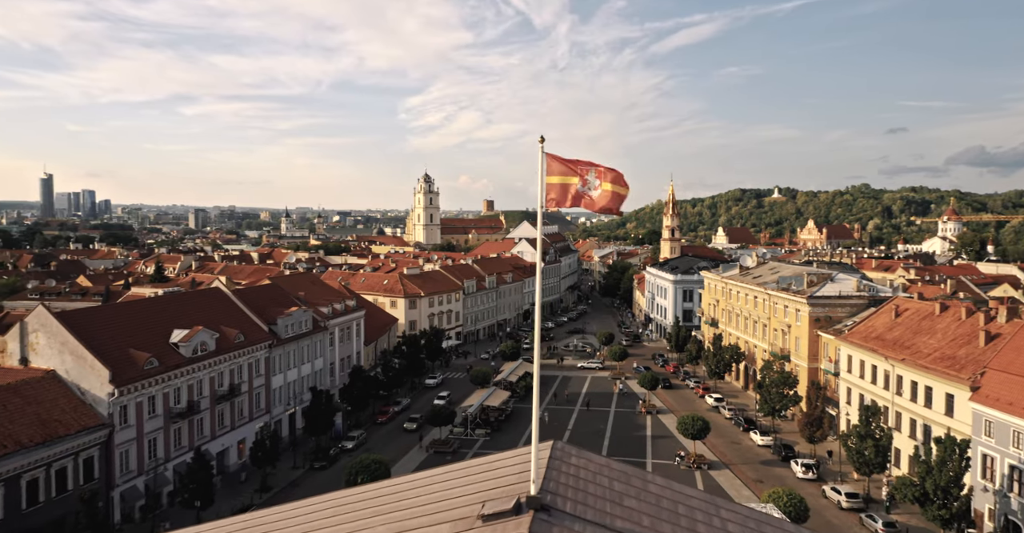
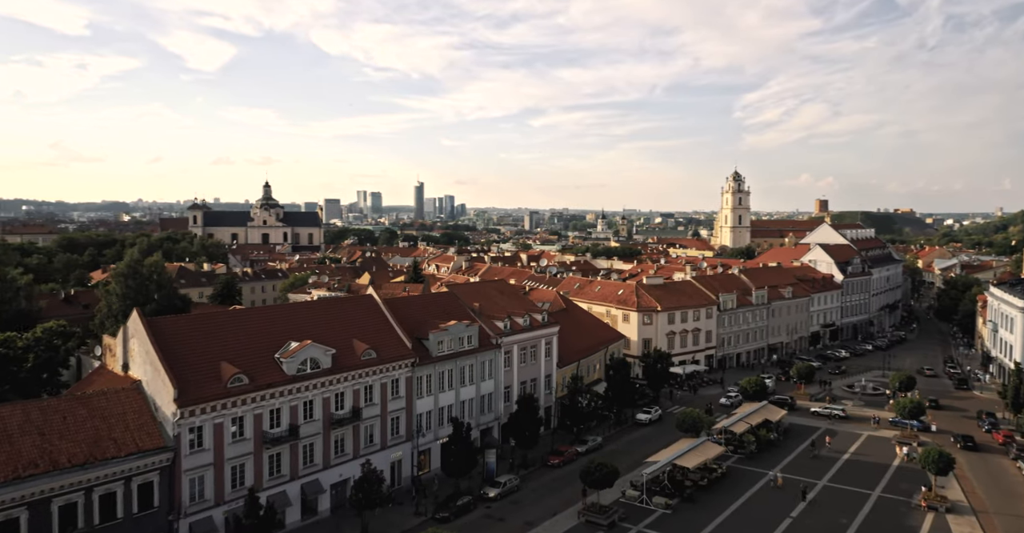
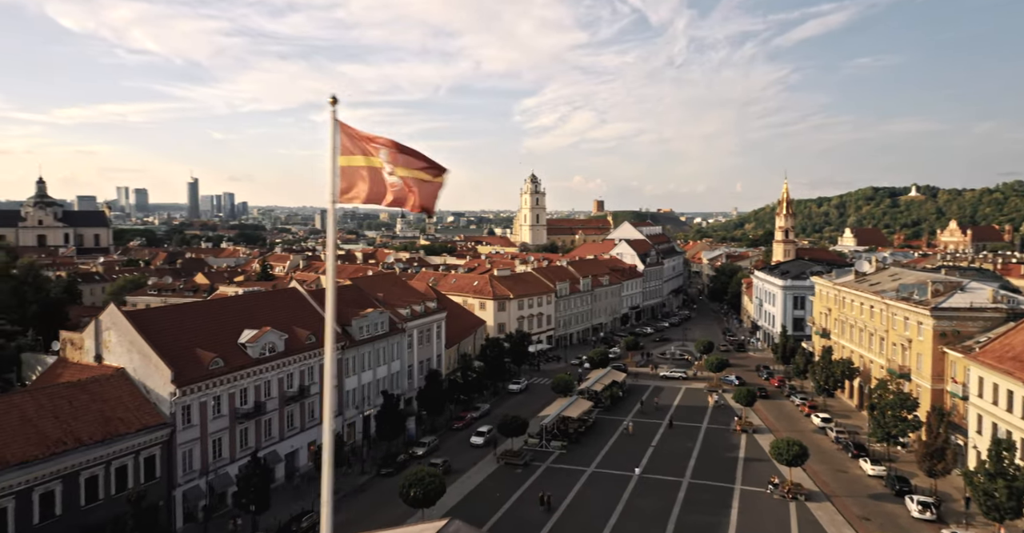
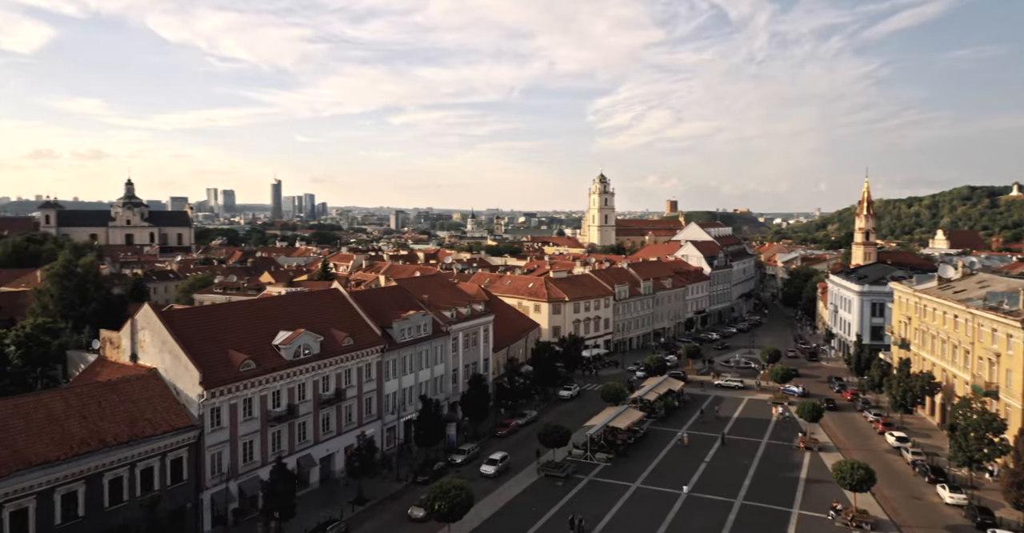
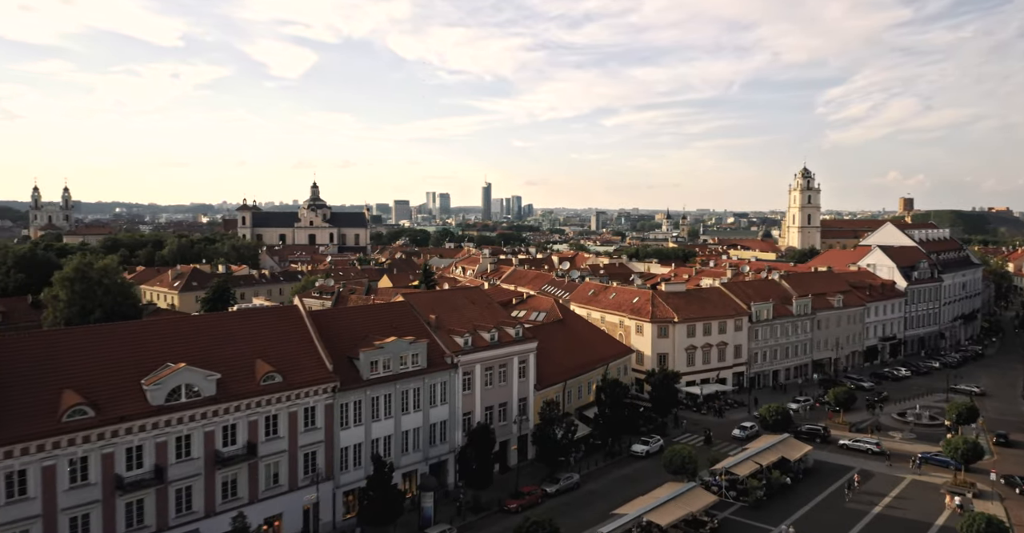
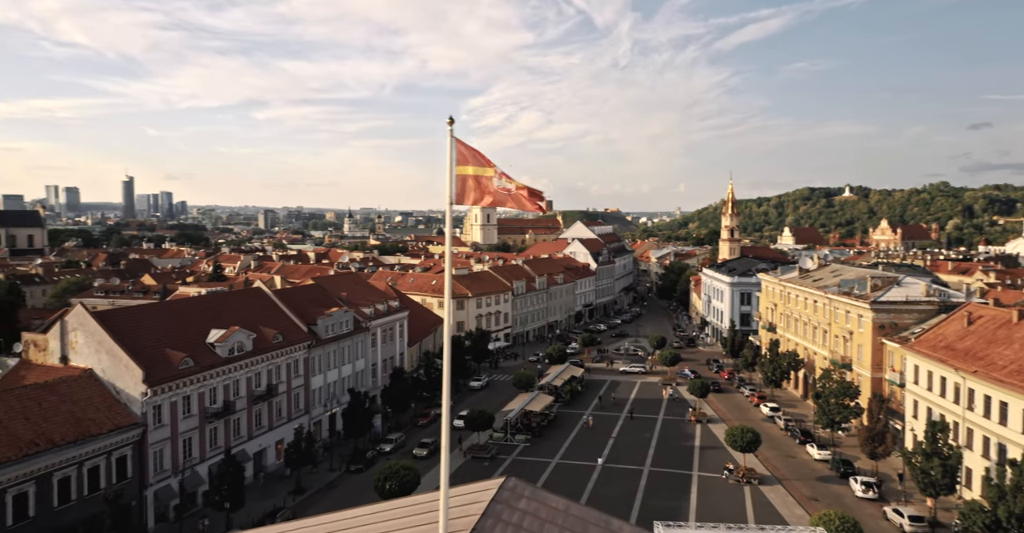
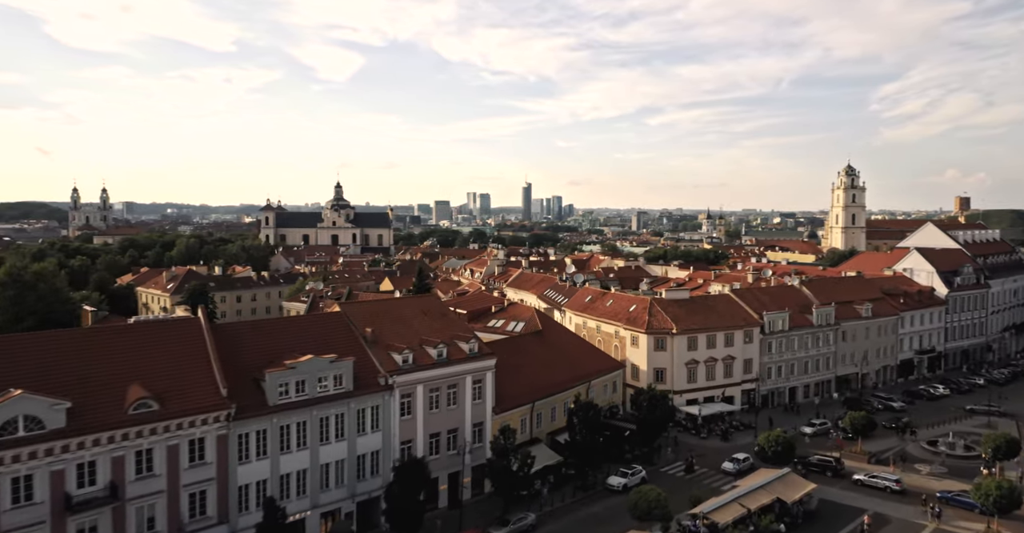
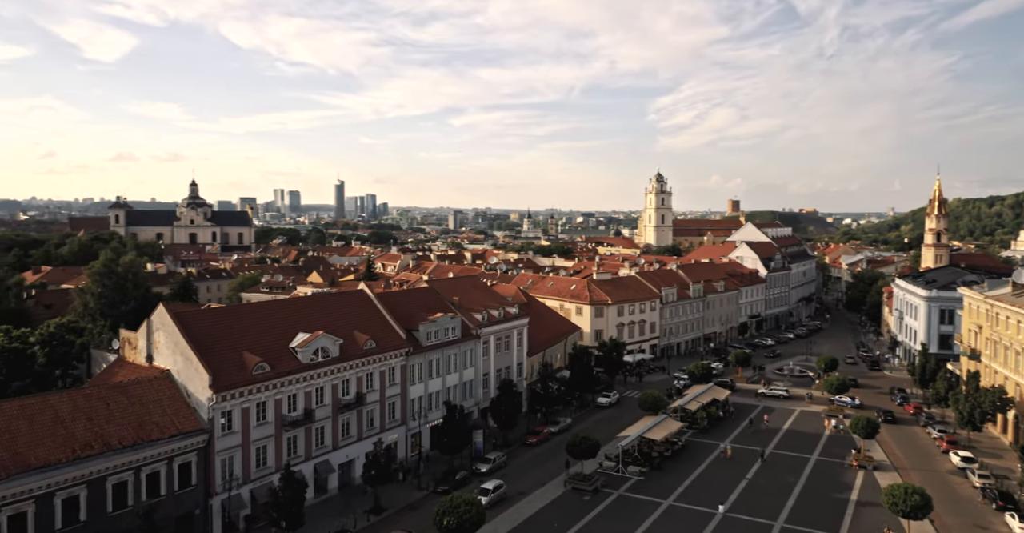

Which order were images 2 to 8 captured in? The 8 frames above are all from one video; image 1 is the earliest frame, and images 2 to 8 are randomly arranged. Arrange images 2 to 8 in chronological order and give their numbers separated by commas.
6, 3, 4, 8, 2, 5, 7
